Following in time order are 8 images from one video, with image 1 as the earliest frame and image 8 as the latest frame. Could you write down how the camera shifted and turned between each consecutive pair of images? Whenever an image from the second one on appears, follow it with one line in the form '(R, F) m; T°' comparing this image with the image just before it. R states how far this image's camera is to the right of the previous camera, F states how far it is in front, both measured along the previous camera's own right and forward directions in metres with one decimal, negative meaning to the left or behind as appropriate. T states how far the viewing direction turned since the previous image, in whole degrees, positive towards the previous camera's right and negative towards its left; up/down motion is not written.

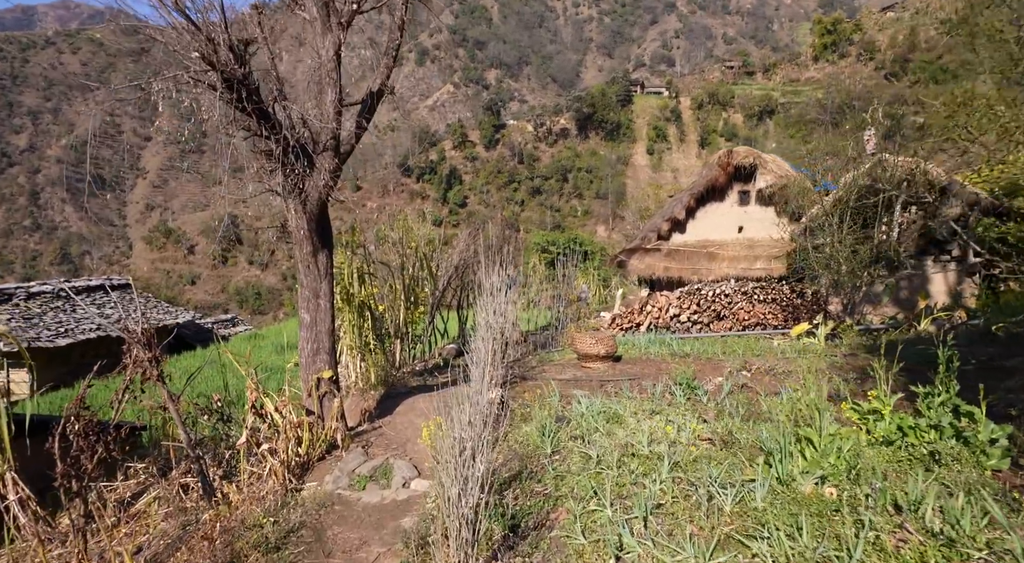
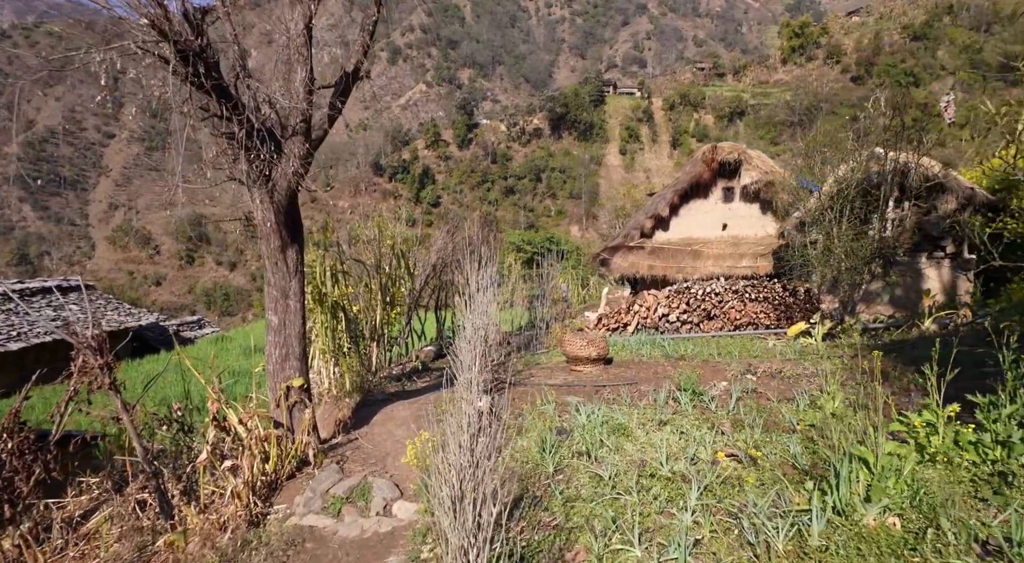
(-0.1, +0.5) m; +2°
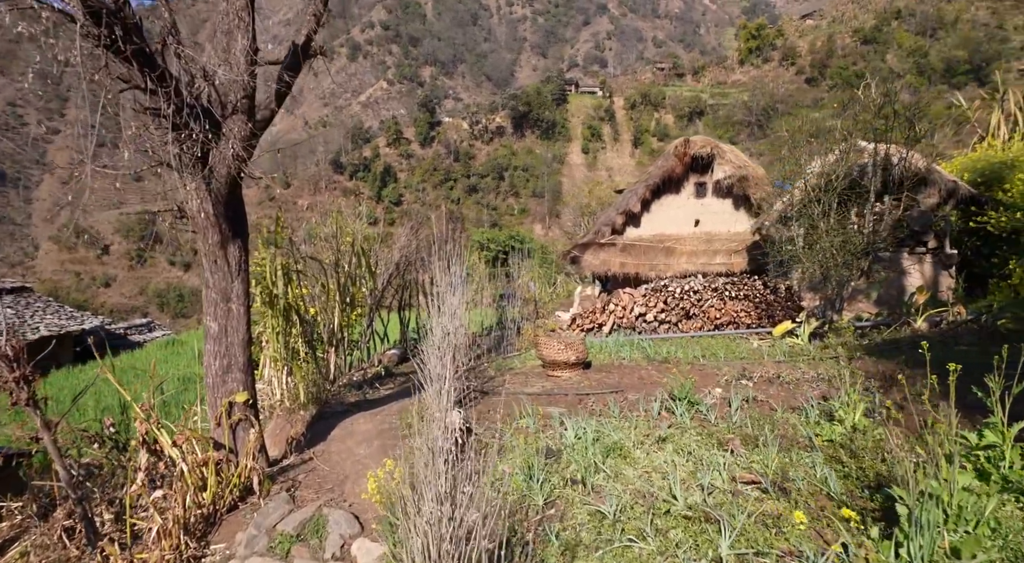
(-0.1, +0.6) m; +3°
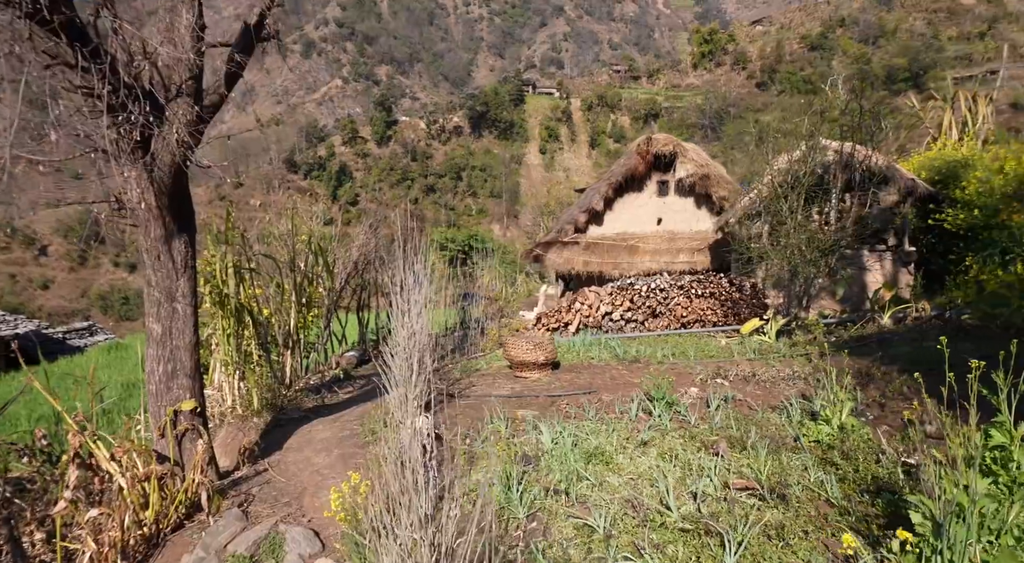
(-0.1, +0.3) m; +4°
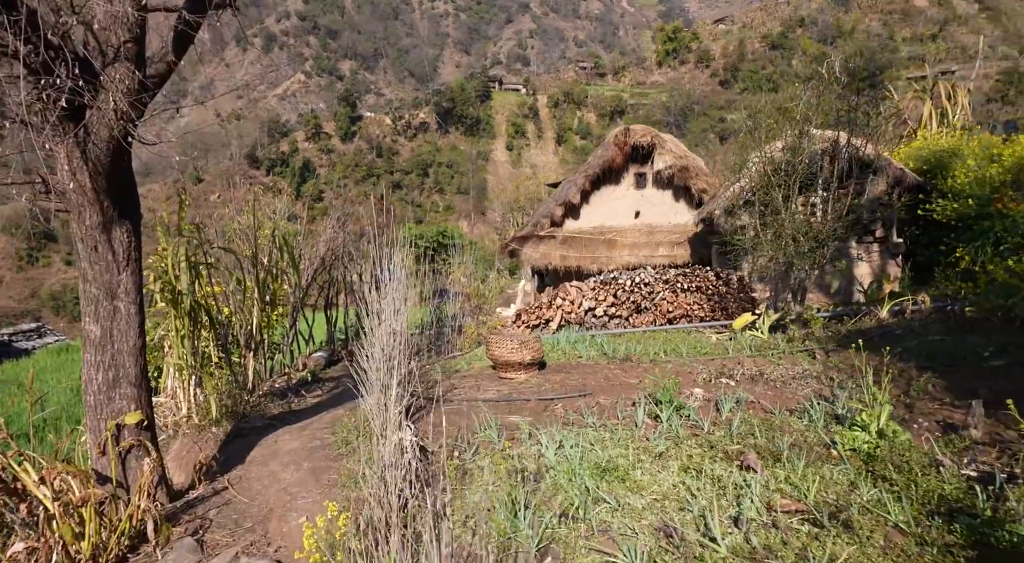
(-0.2, +0.5) m; +3°
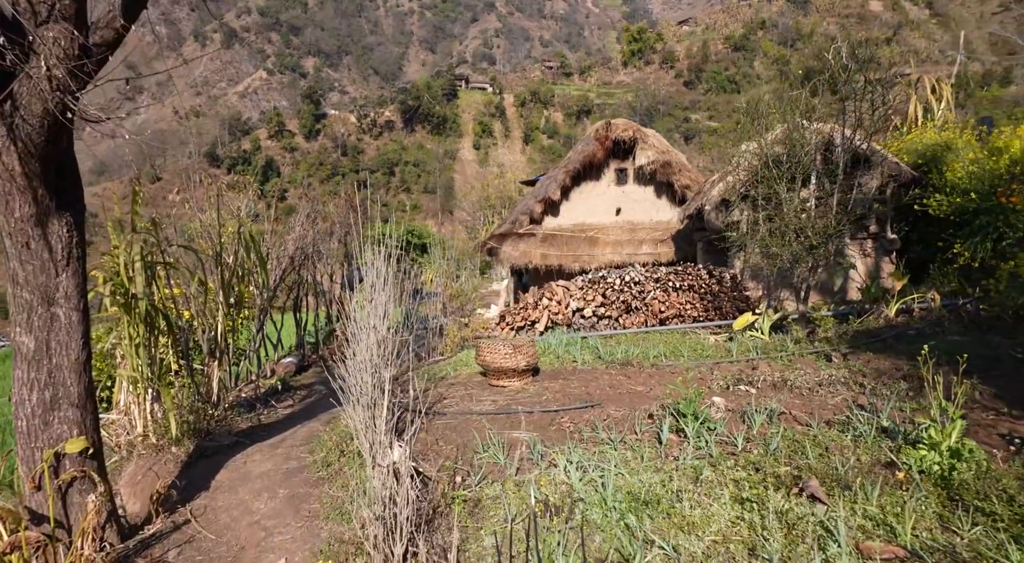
(-0.2, +0.5) m; +3°
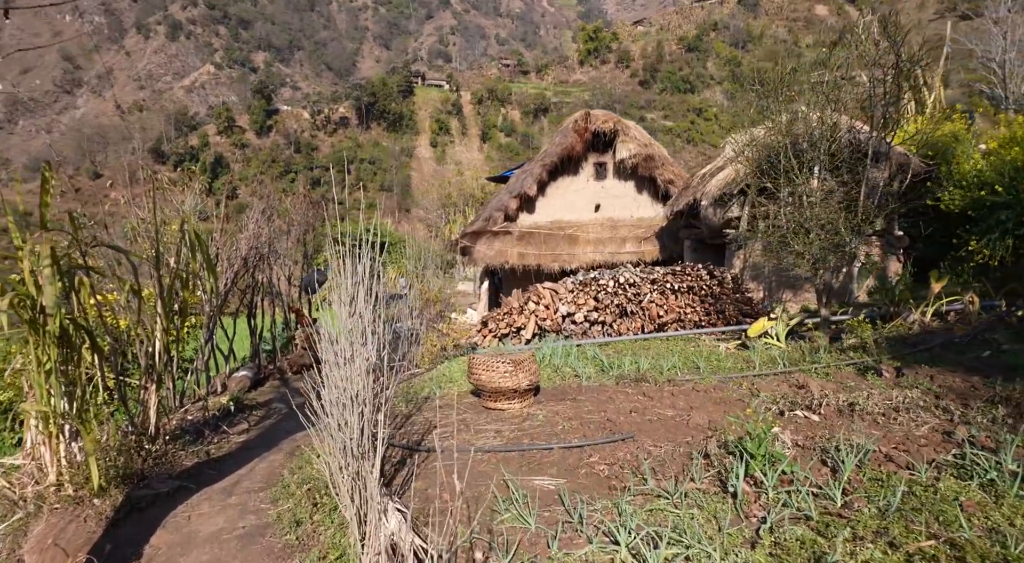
(-0.3, +0.9) m; +4°
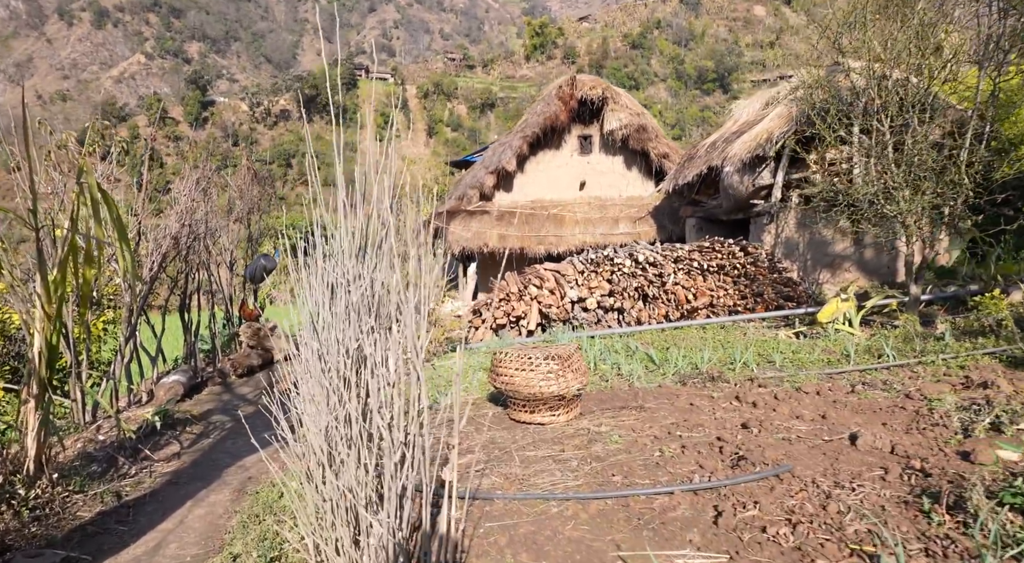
(-0.5, +1.5) m; +5°
